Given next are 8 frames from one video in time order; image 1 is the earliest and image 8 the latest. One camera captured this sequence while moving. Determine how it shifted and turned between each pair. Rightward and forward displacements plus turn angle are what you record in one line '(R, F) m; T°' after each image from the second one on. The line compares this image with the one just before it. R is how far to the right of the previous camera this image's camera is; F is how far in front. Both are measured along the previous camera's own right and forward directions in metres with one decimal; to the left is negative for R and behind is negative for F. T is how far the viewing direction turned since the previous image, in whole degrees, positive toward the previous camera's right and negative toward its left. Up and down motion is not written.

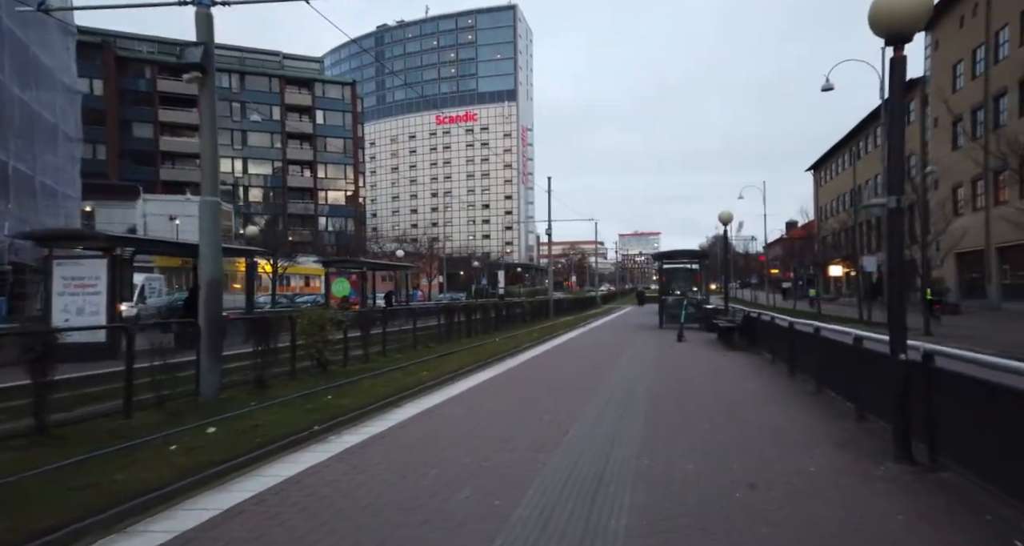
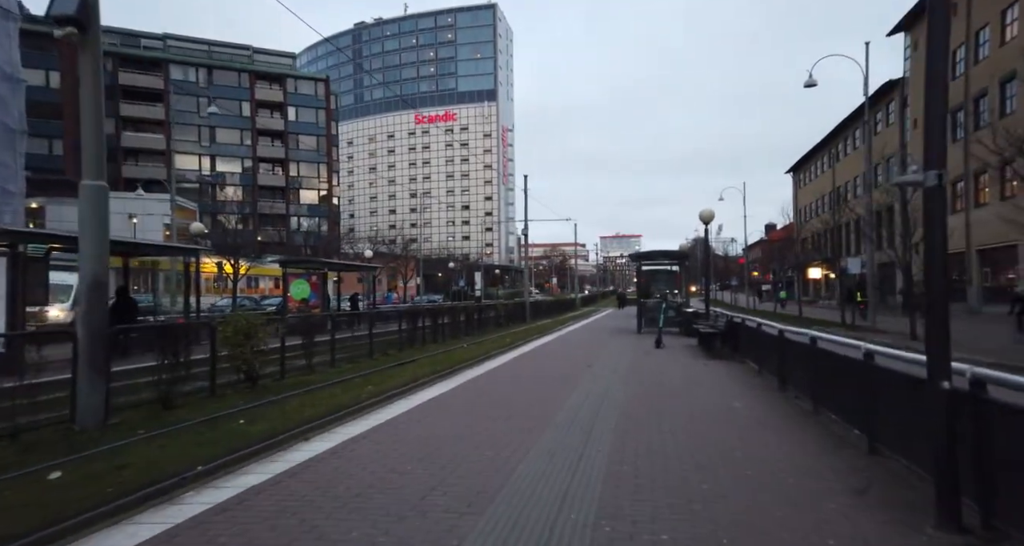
(+0.5, +1.4) m; +2°
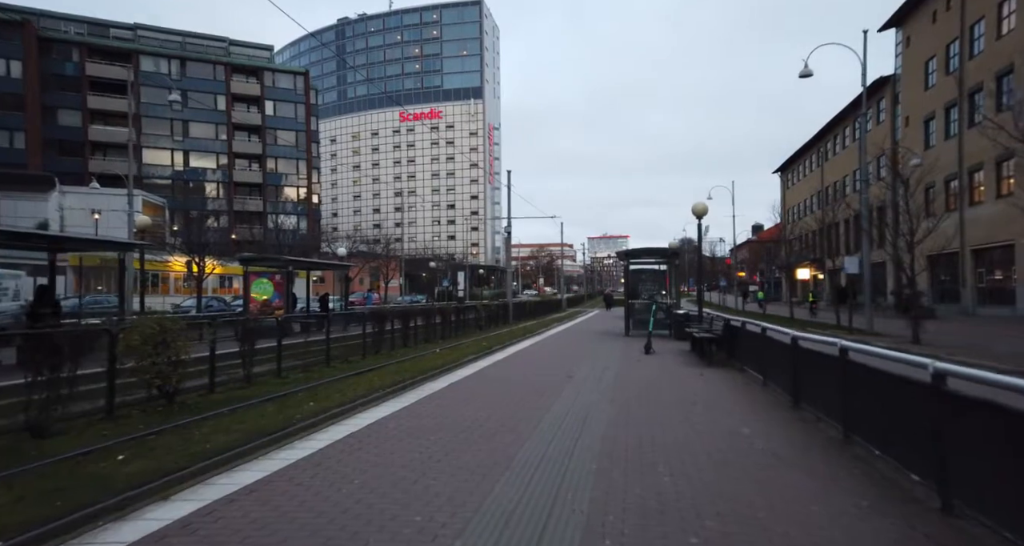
(+0.4, +1.6) m; +1°
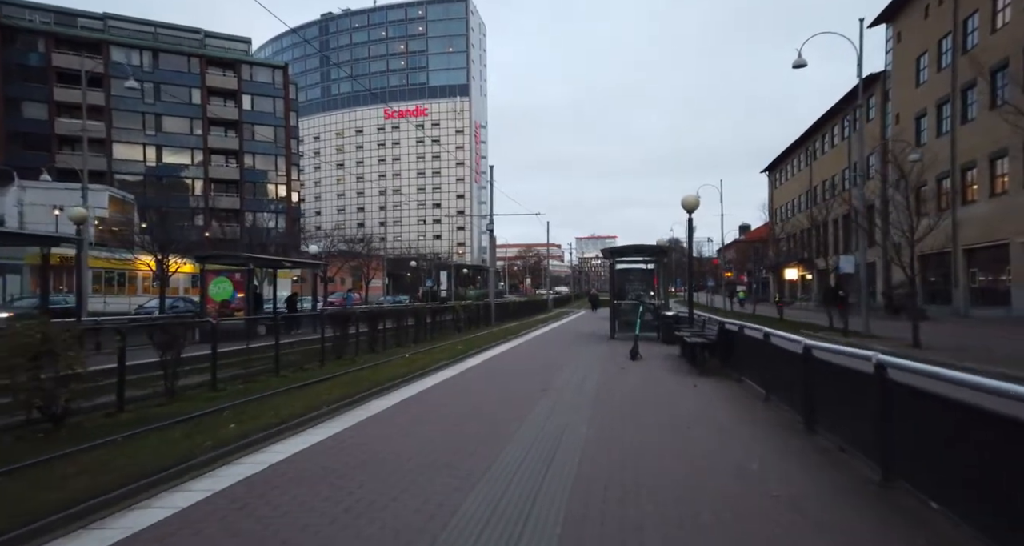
(+0.4, +1.4) m; +1°
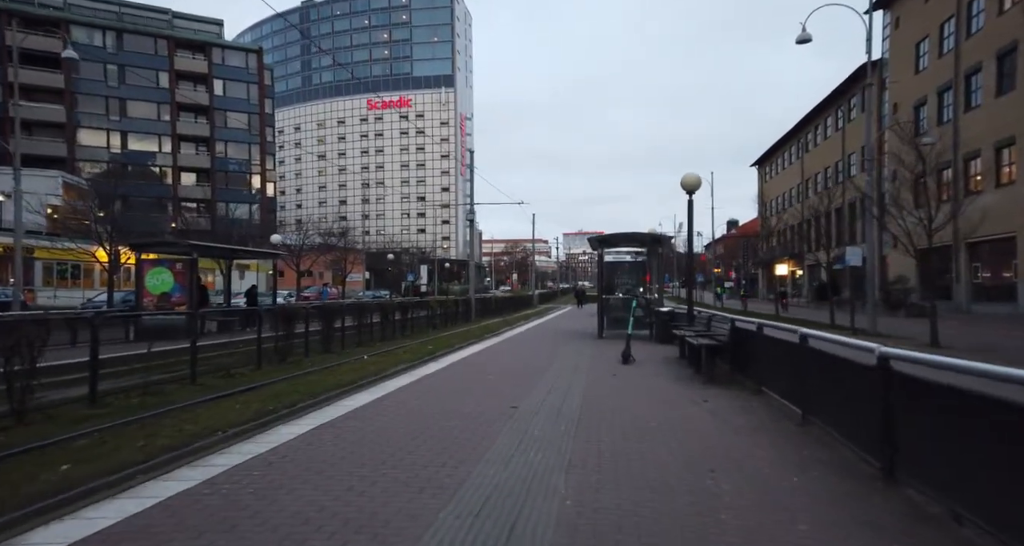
(+0.4, +2.1) m; +1°
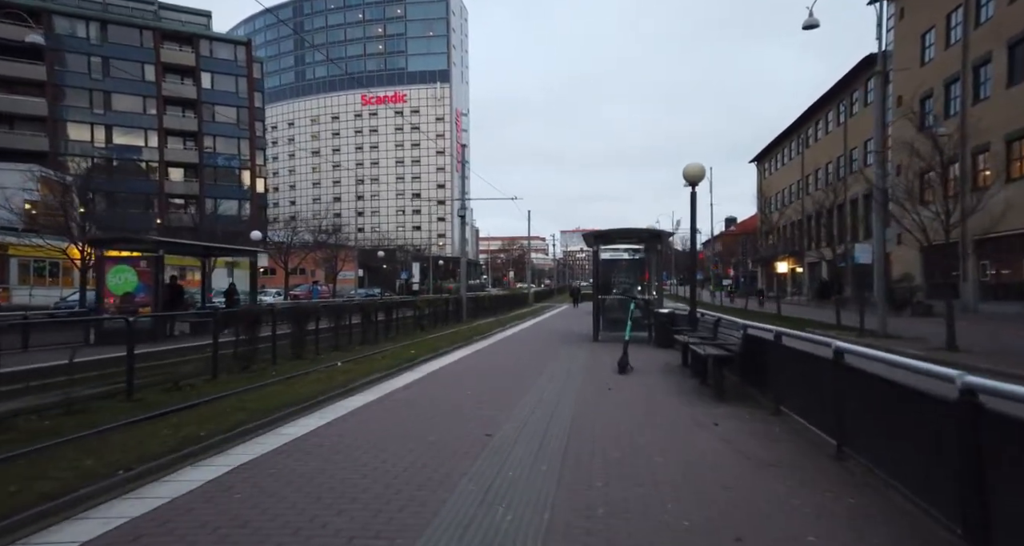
(+0.3, +1.2) m; 0°
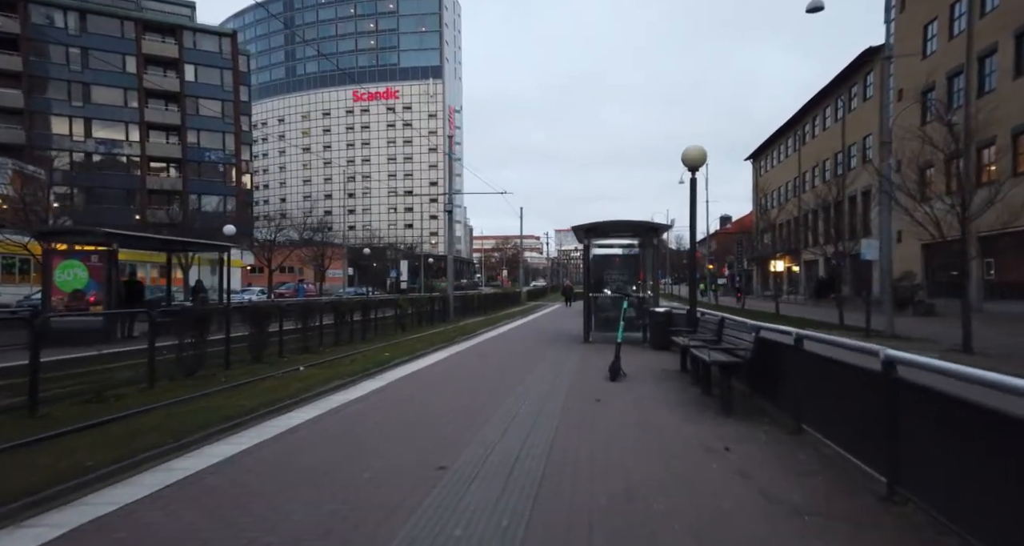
(+0.3, +1.2) m; +1°
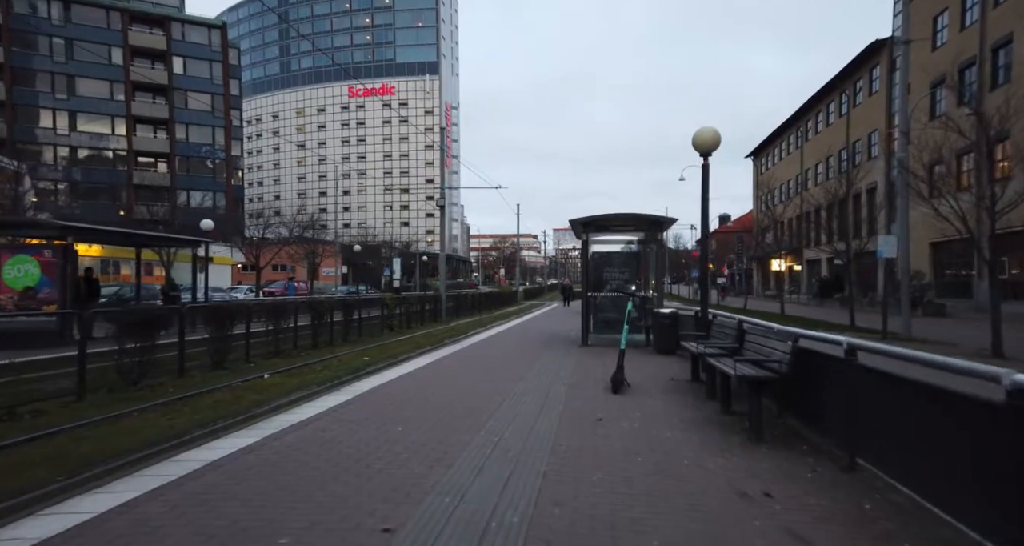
(+0.2, +1.3) m; 0°
